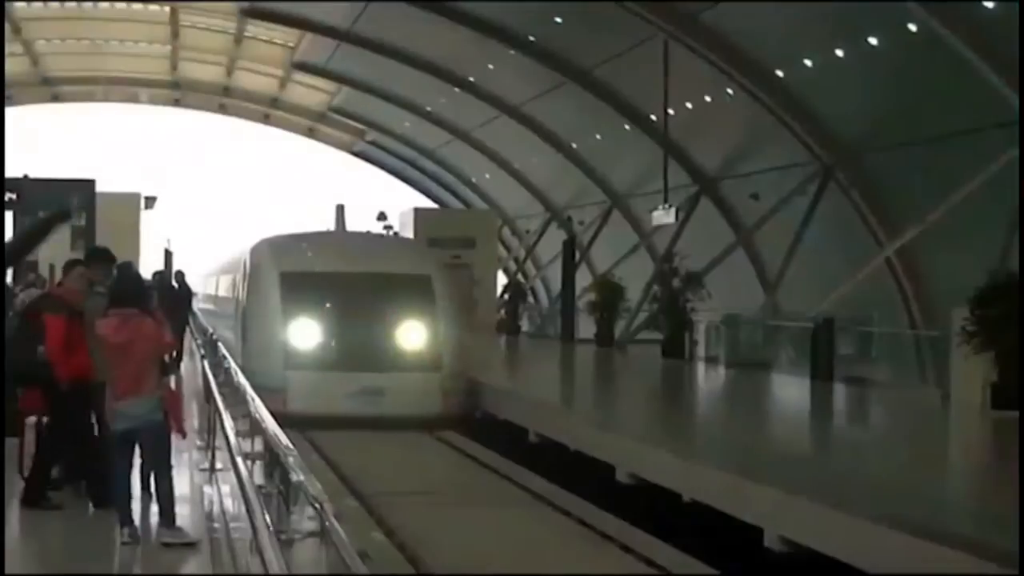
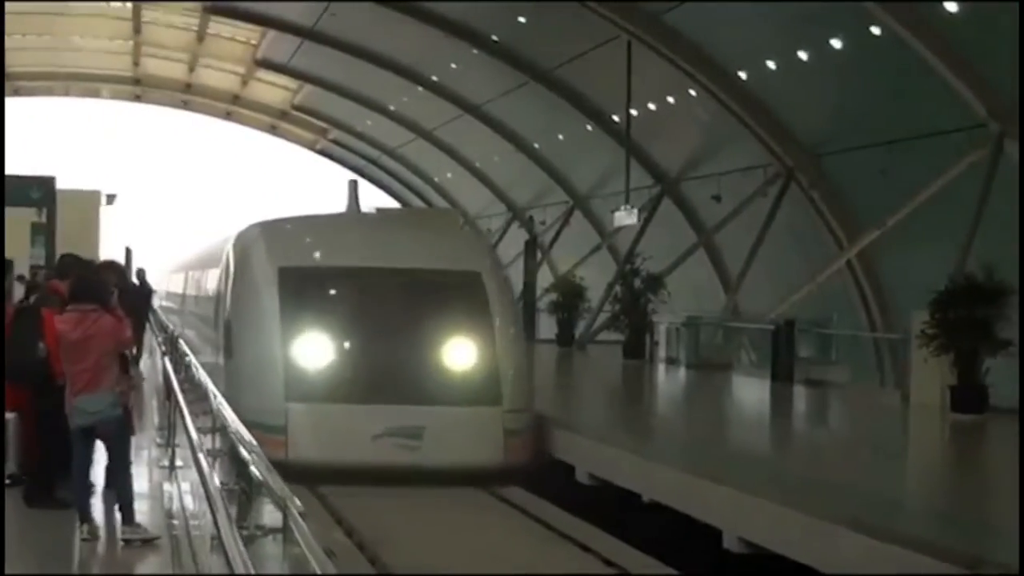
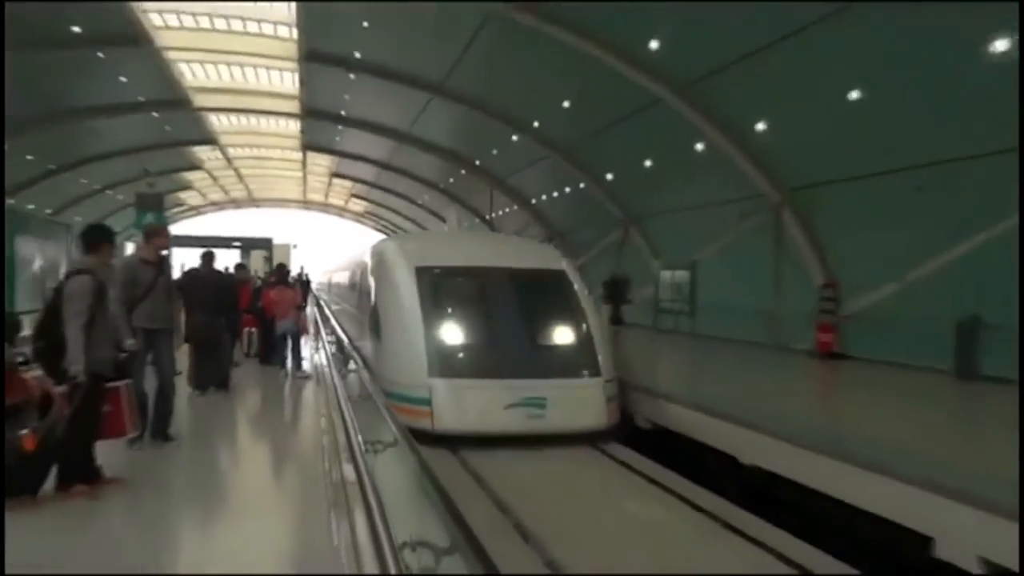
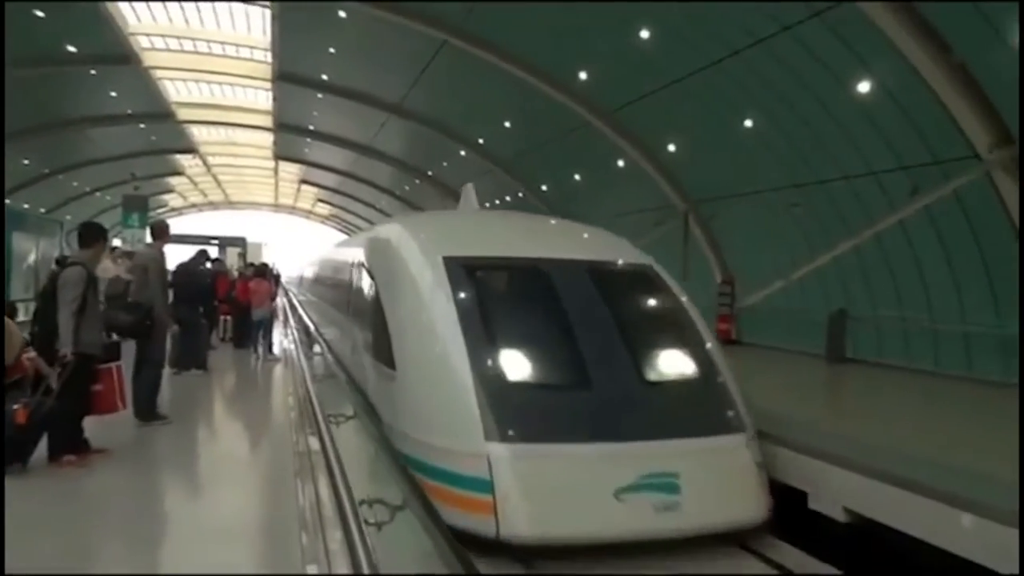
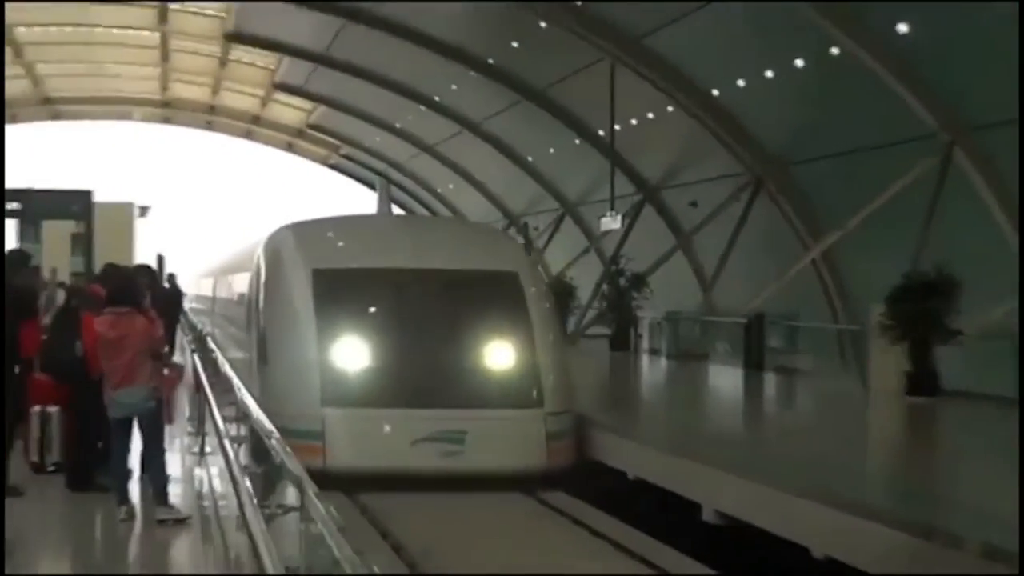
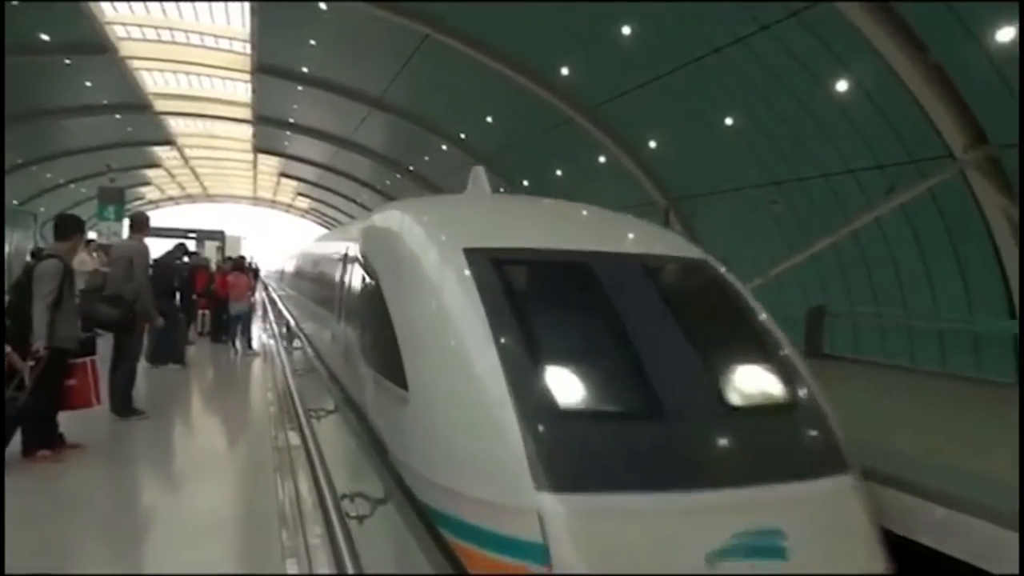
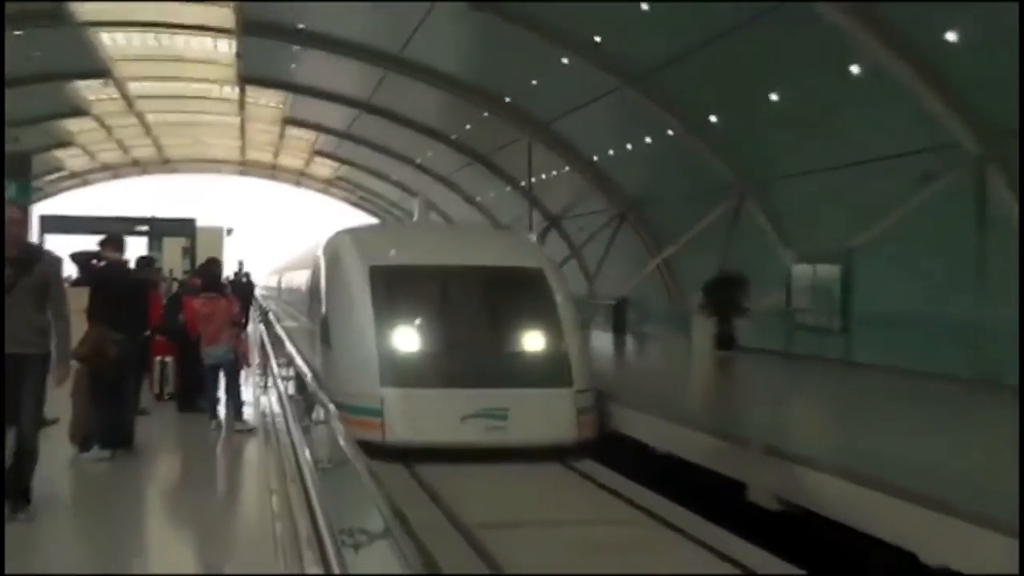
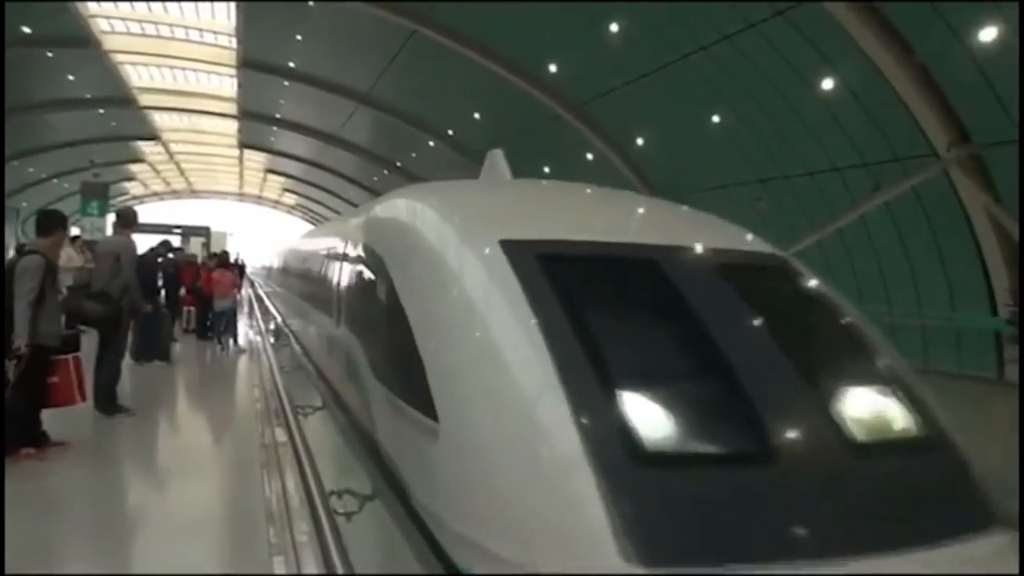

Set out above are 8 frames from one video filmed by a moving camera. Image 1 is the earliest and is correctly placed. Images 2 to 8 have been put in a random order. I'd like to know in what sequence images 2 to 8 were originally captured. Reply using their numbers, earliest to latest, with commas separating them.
2, 5, 7, 3, 4, 6, 8
